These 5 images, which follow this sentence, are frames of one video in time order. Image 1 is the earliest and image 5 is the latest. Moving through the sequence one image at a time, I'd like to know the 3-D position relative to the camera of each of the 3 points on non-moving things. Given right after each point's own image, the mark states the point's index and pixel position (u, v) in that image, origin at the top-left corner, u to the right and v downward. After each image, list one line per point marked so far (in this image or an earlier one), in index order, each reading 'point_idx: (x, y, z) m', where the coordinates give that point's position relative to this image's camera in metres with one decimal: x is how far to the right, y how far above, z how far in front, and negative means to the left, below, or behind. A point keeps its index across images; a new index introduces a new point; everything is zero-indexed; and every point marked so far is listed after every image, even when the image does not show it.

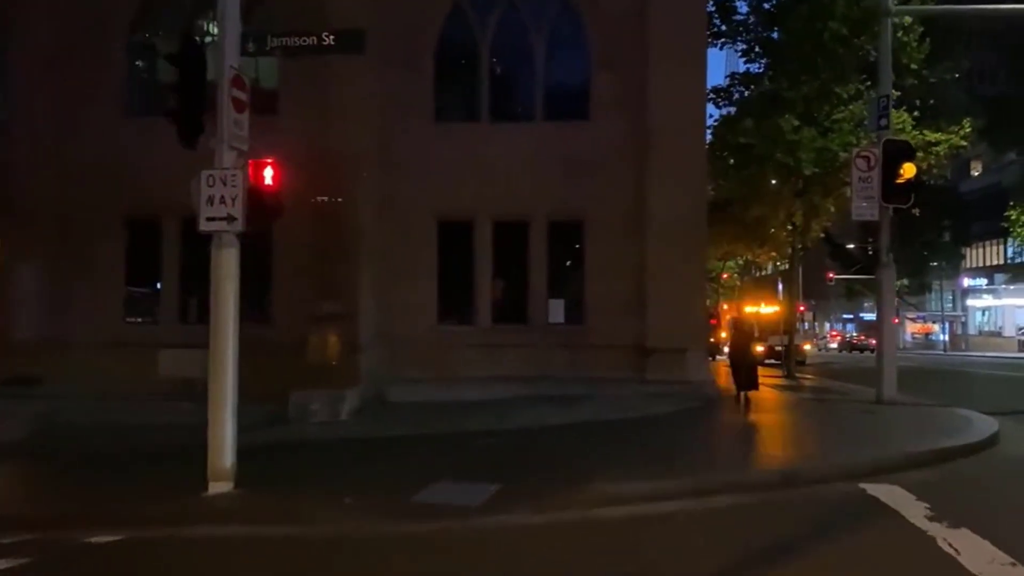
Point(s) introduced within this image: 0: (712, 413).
0: (+3.8, -2.4, +17.9) m
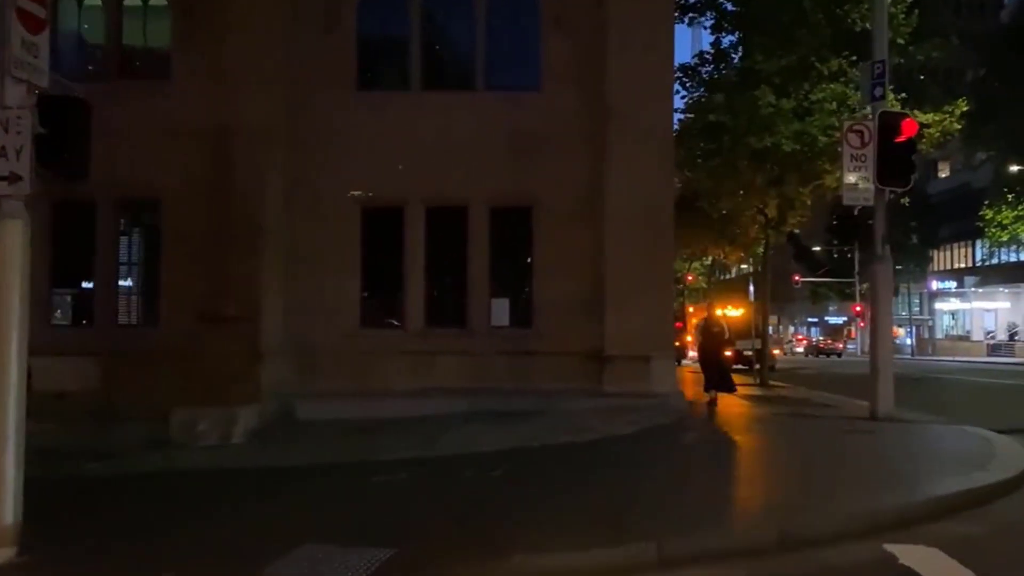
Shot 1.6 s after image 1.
0: (+2.7, -2.3, +15.0) m
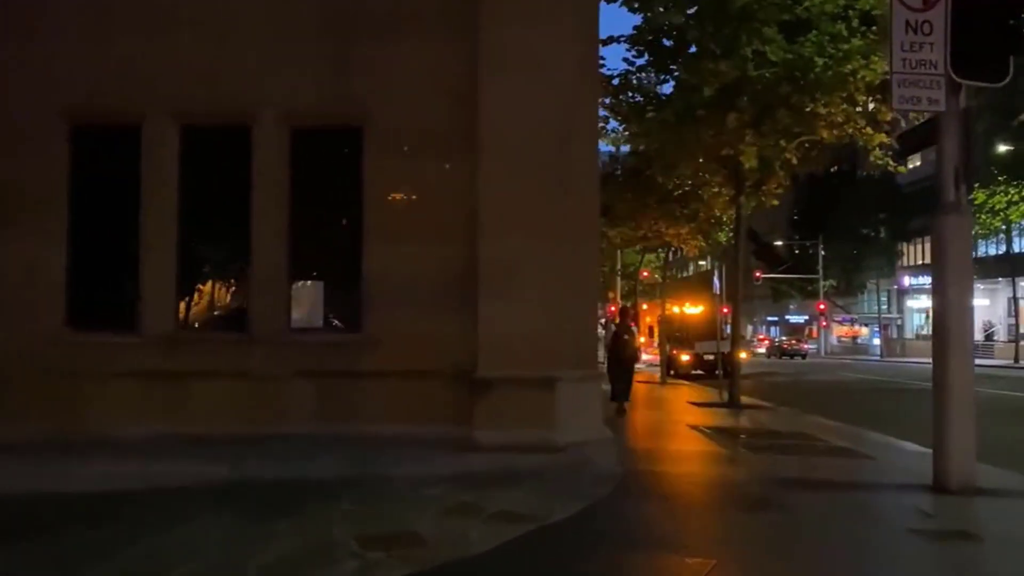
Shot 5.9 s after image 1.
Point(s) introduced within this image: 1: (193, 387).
0: (+0.7, -2.1, +7.8) m
1: (-3.5, -1.1, +10.4) m
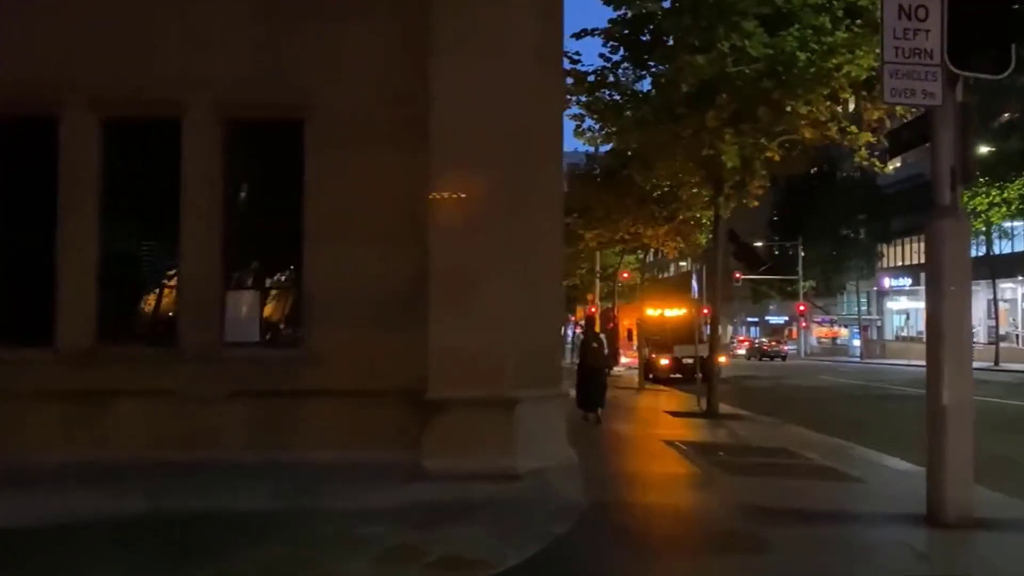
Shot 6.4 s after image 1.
0: (+0.3, -2.2, +6.9) m
1: (-4.0, -1.2, +9.4) m
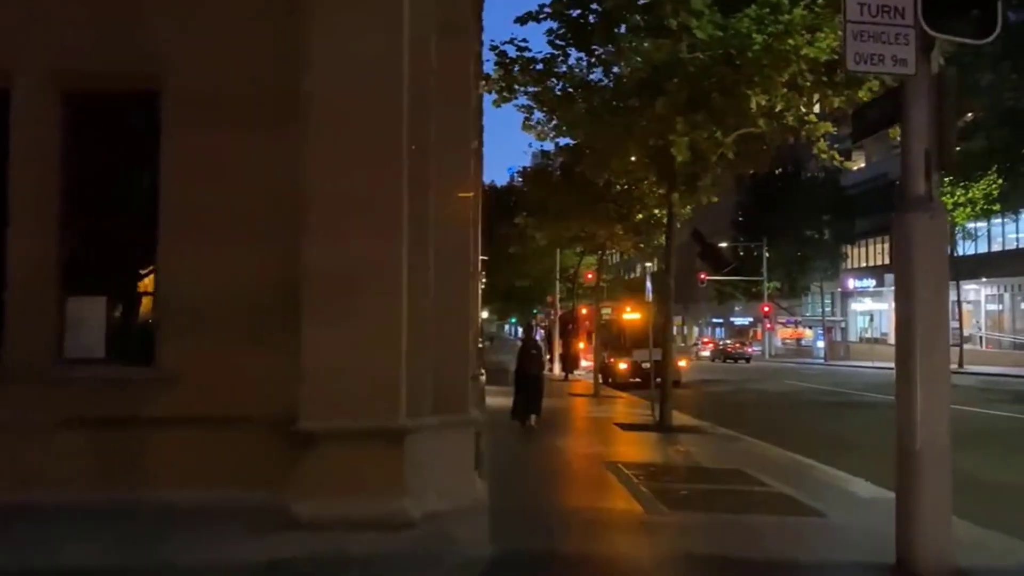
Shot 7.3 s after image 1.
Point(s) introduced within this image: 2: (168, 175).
0: (-0.5, -2.2, +5.3) m
1: (-4.9, -1.3, +7.7) m
2: (-2.9, +1.0, +8.0) m
